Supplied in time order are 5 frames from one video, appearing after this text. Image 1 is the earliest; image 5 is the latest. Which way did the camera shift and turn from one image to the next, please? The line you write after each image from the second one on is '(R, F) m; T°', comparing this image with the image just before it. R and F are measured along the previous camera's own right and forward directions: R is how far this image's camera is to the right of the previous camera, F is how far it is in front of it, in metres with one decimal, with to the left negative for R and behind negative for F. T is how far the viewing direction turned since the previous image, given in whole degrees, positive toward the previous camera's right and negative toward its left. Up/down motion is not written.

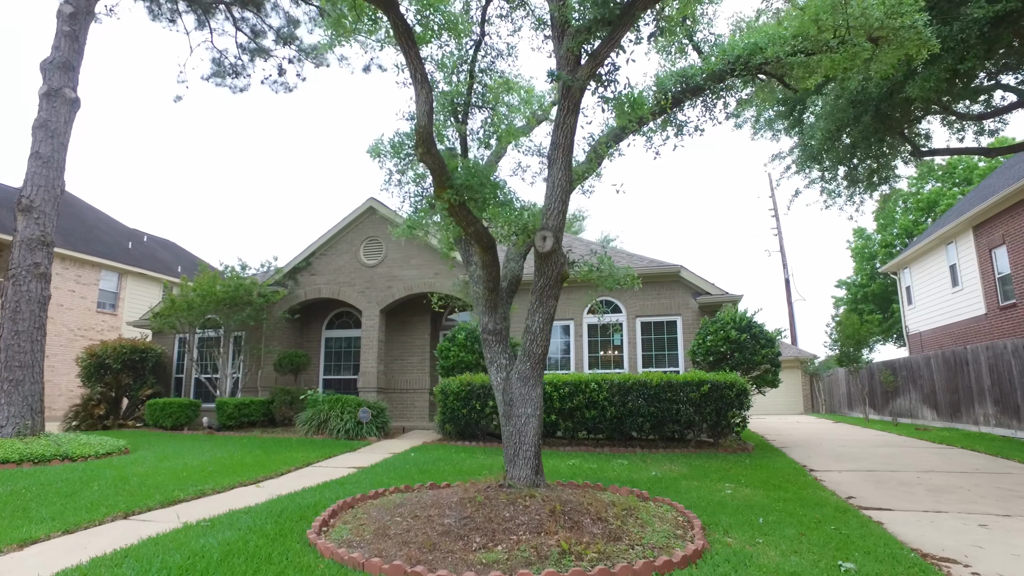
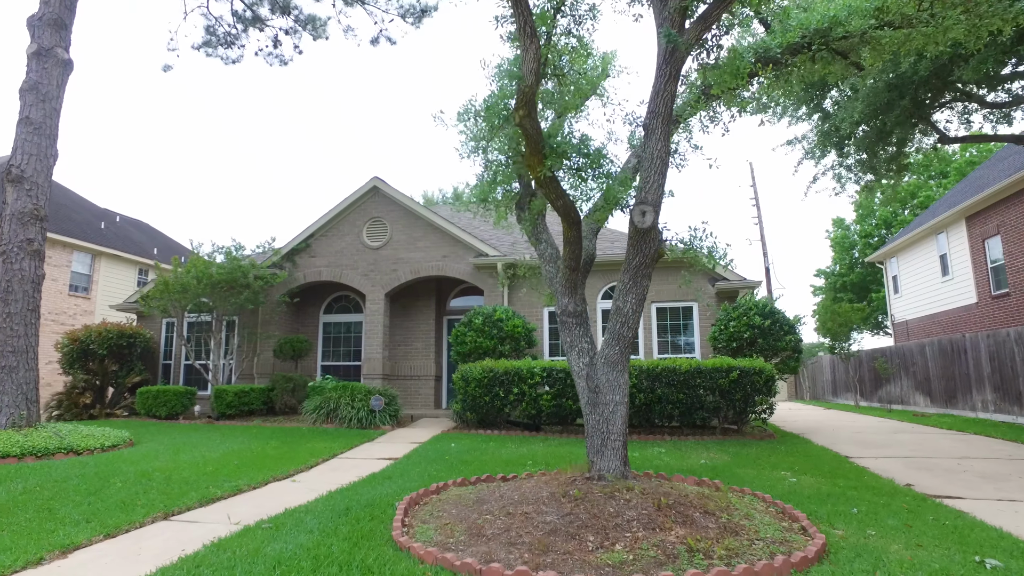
(-1.1, +0.4) m; +3°
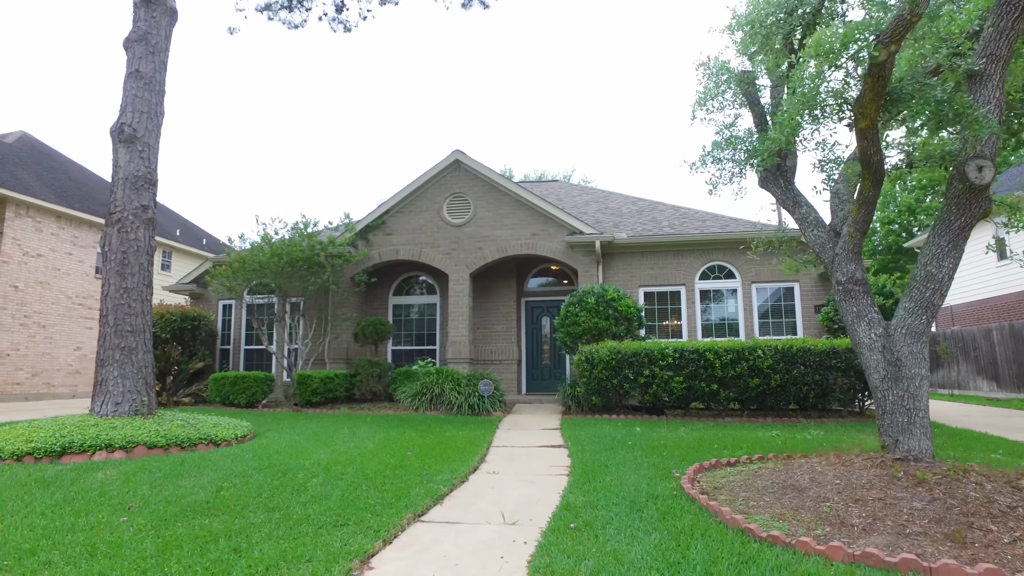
(-2.5, +0.7) m; +2°
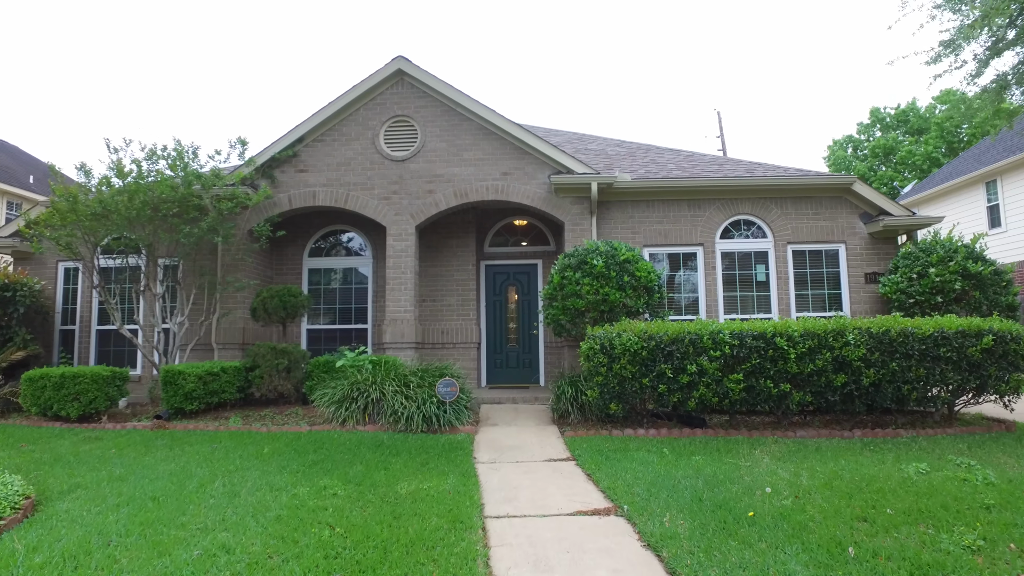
(-0.6, +3.5) m; +7°
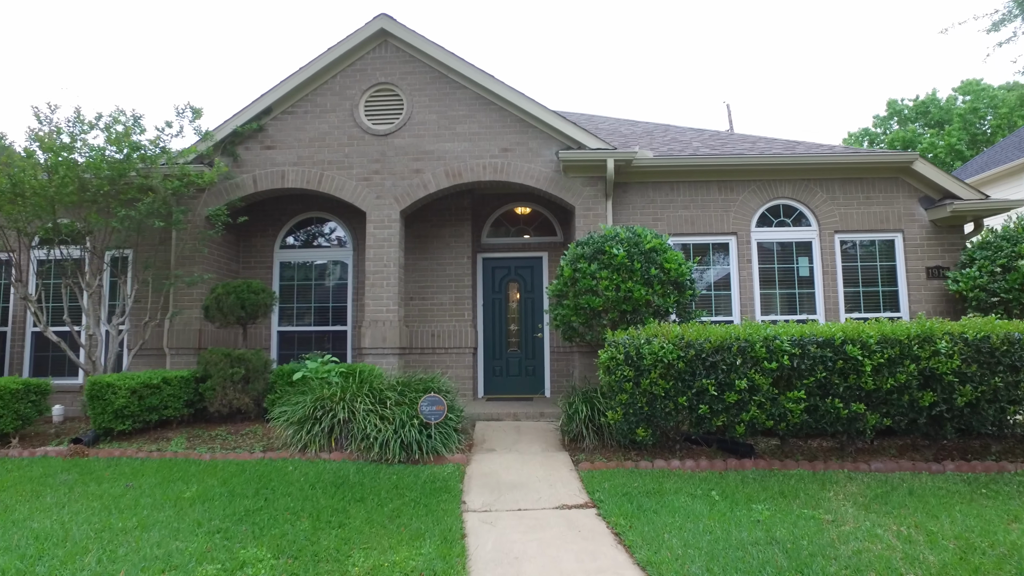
(0.0, +1.4) m; 0°
